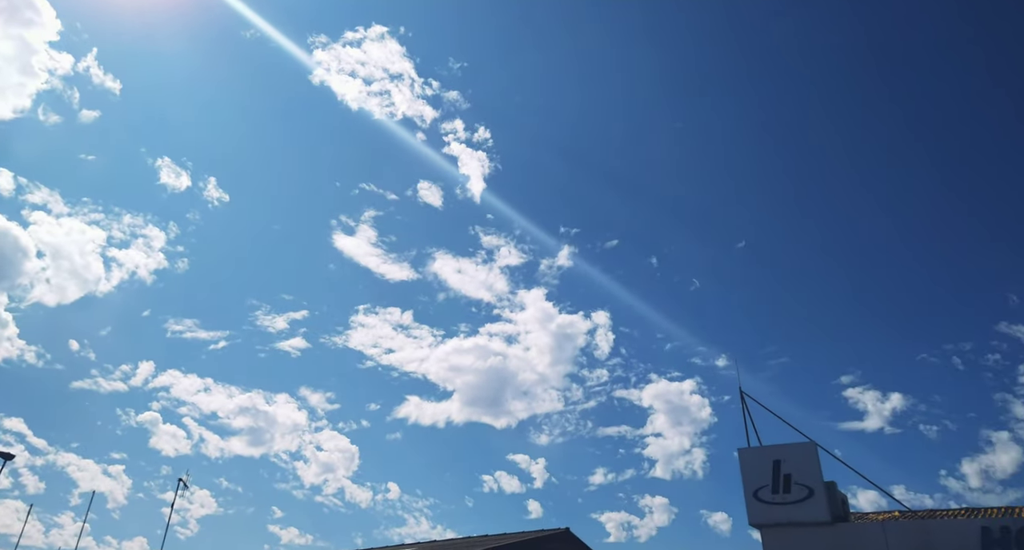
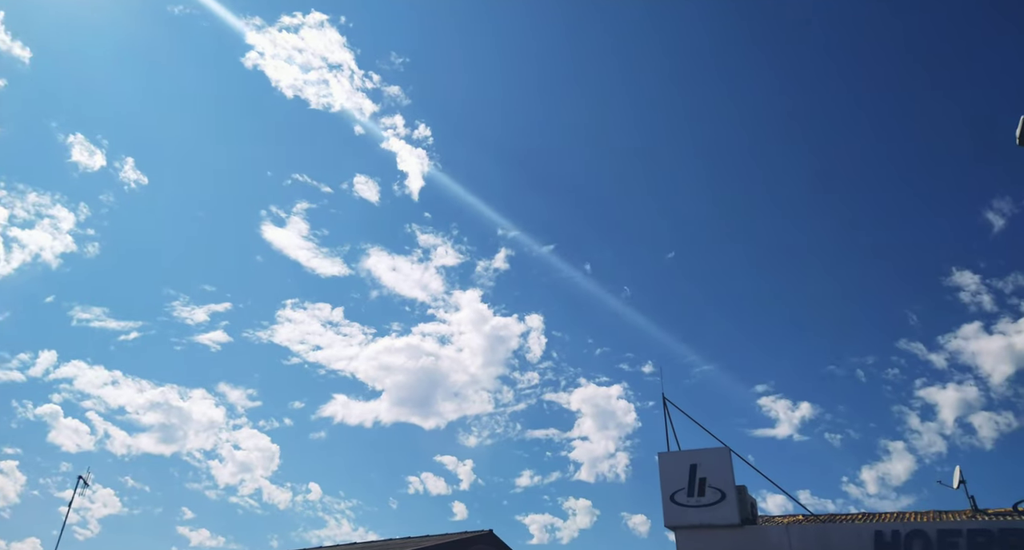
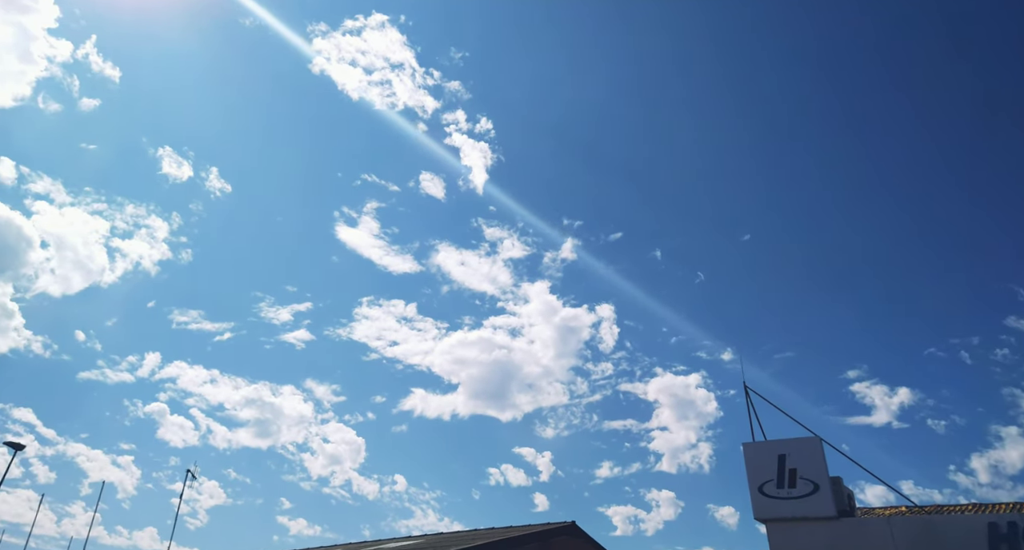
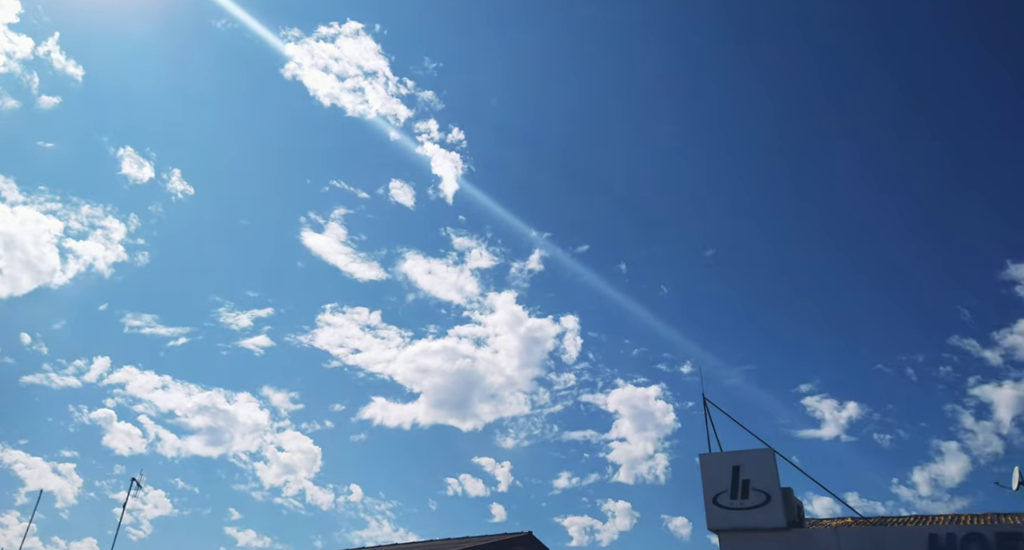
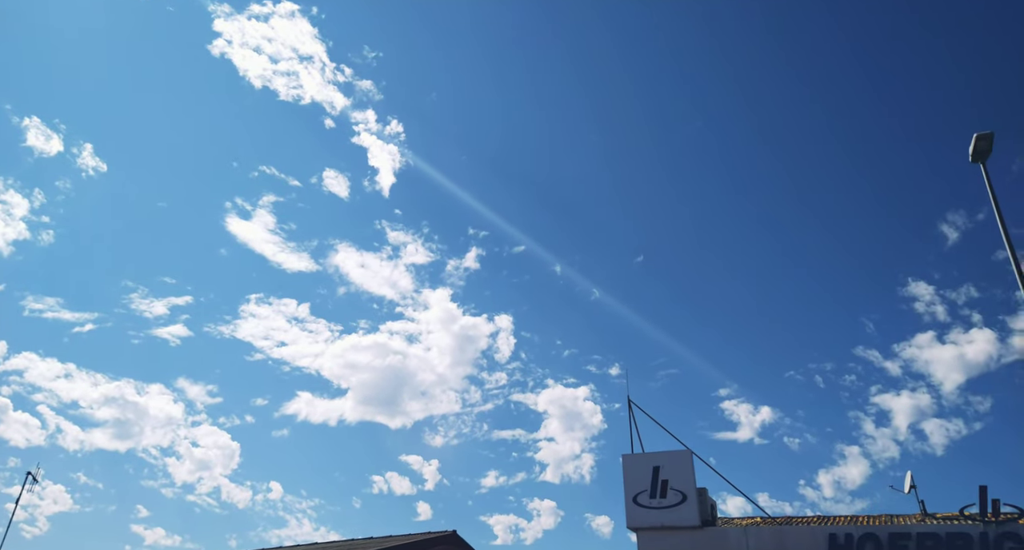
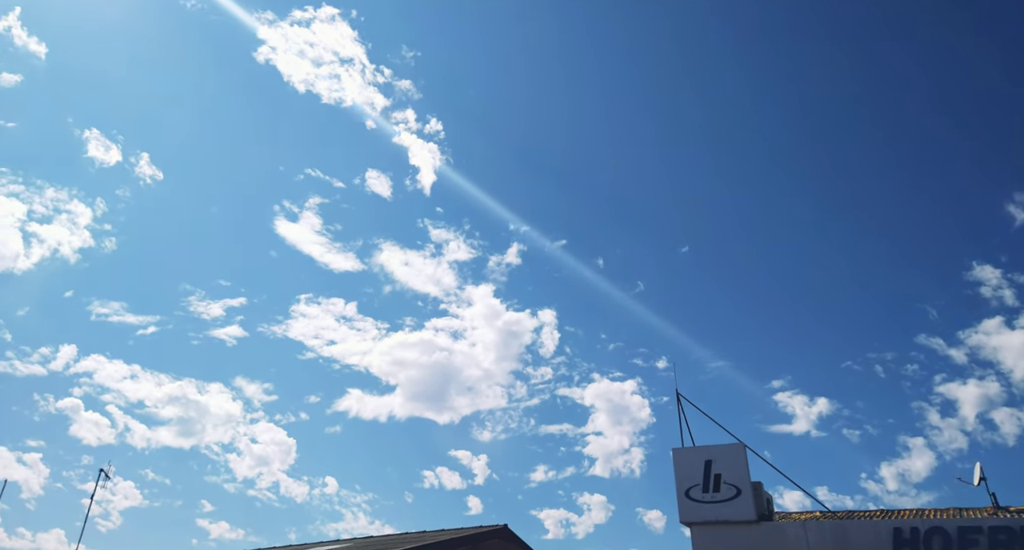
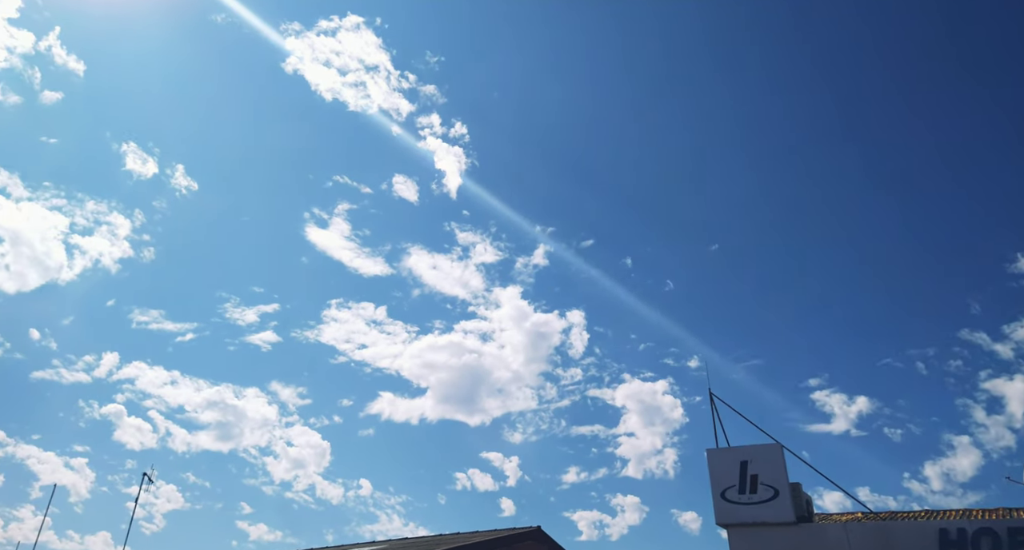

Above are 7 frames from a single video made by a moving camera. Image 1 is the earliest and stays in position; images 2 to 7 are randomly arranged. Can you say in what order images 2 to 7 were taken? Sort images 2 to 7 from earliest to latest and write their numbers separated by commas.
4, 2, 5, 6, 7, 3
